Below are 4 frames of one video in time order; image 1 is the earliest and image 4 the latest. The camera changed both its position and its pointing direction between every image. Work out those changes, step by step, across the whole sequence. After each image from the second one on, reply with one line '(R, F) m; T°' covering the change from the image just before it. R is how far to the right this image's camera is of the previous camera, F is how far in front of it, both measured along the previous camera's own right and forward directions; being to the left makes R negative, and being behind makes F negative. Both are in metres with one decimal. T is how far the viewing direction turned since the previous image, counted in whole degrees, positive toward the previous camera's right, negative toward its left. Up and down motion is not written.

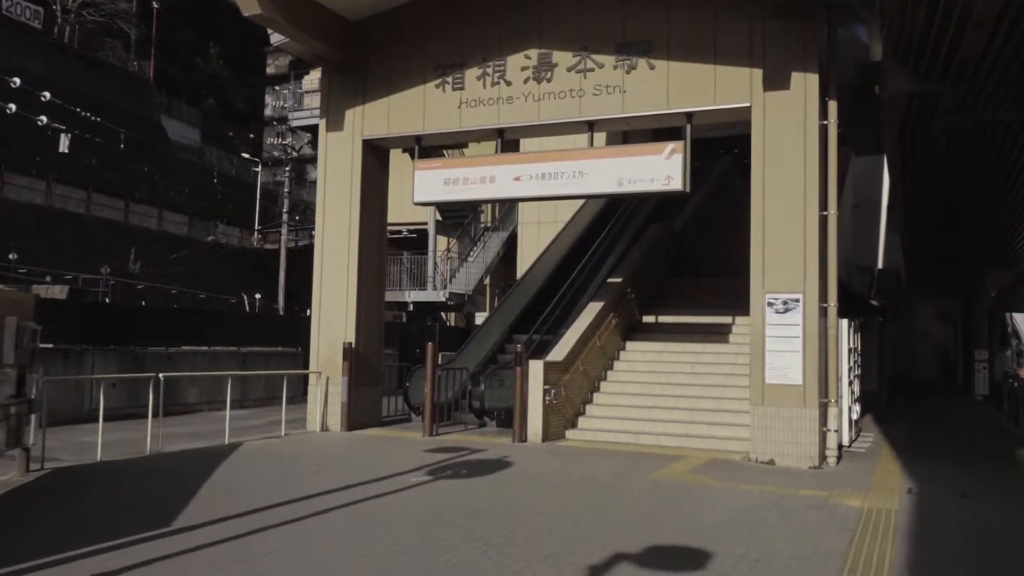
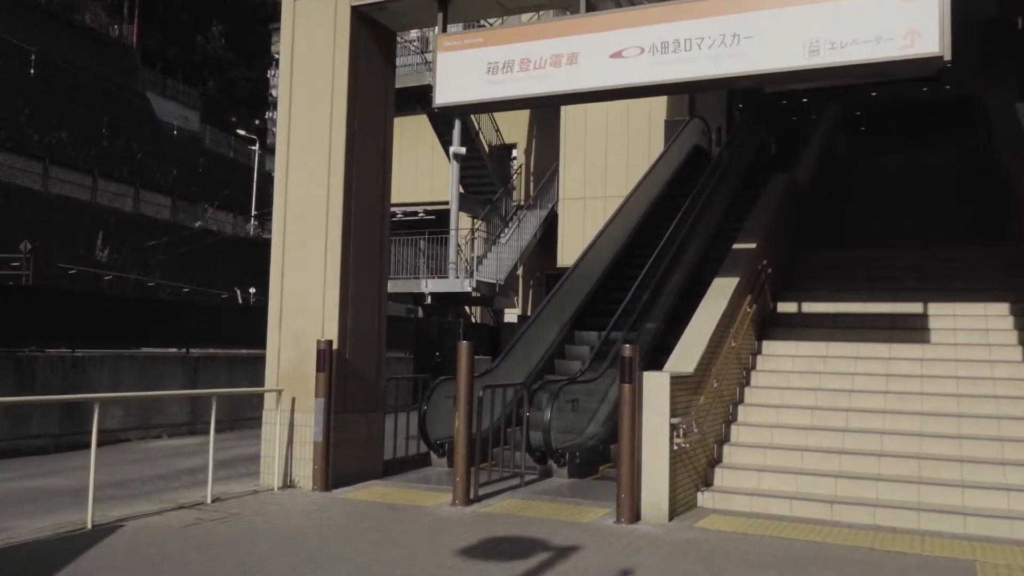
(-0.7, +5.4) m; -1°
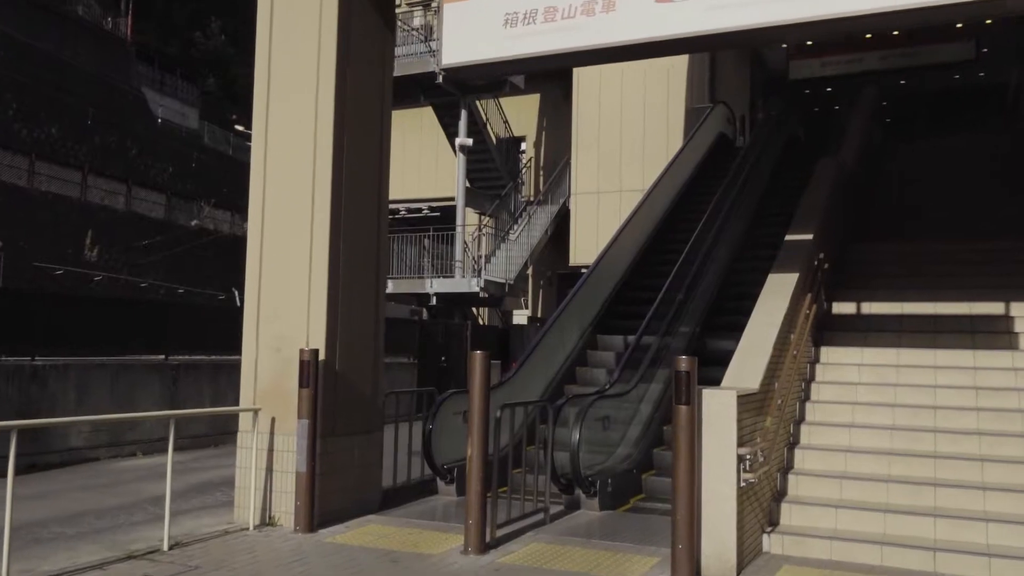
(-0.1, +1.4) m; 0°
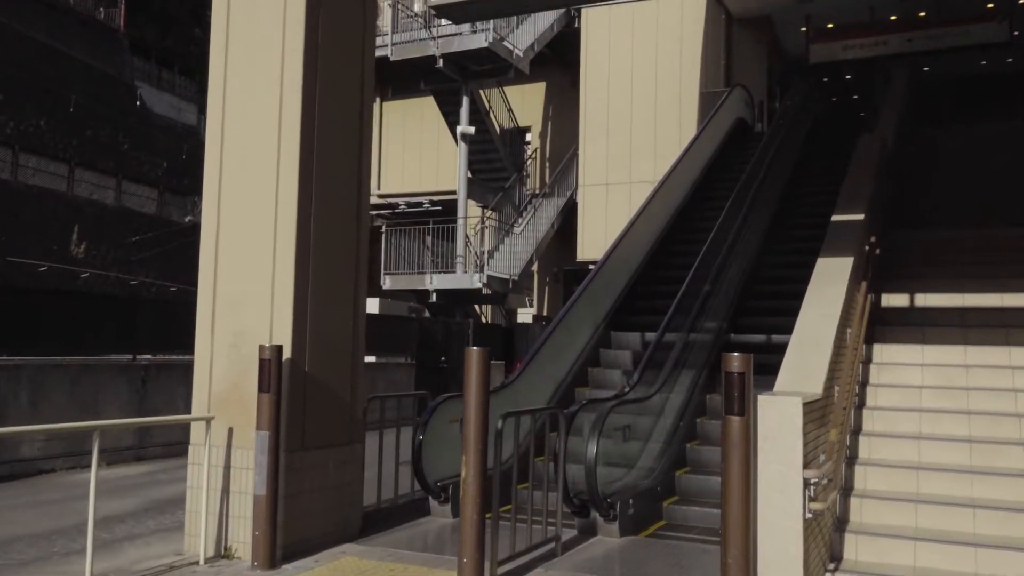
(0.0, +1.2) m; 0°
